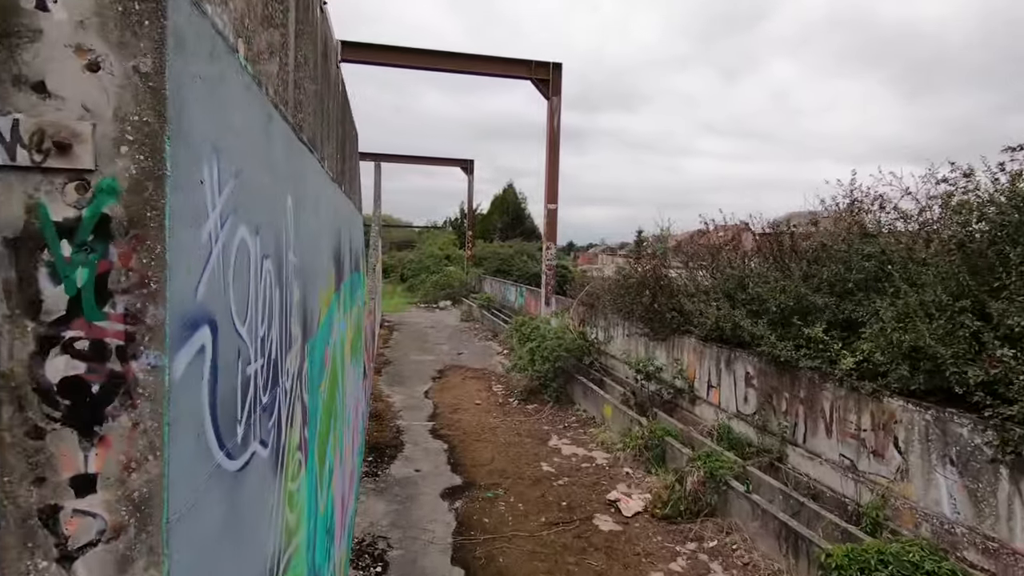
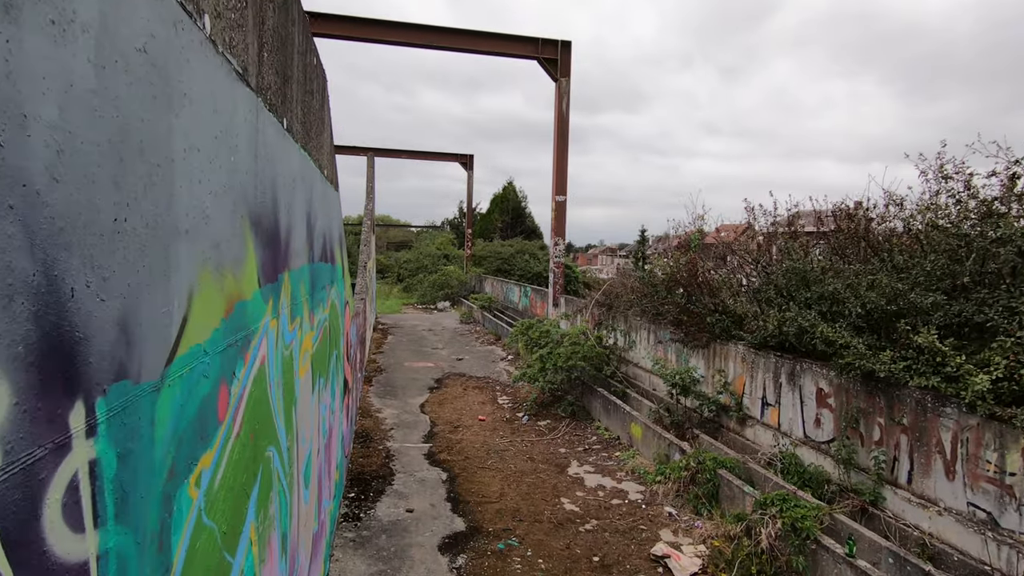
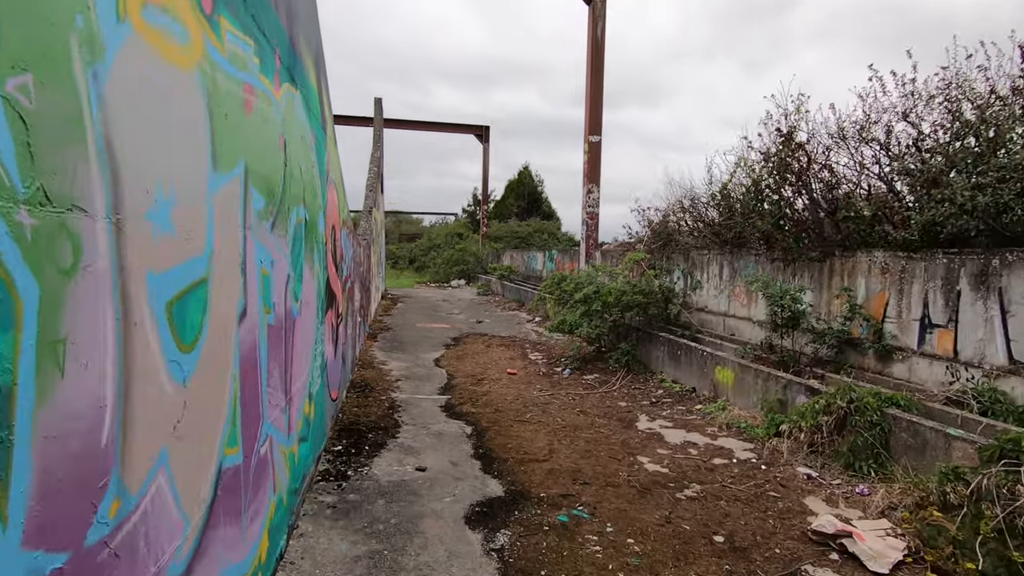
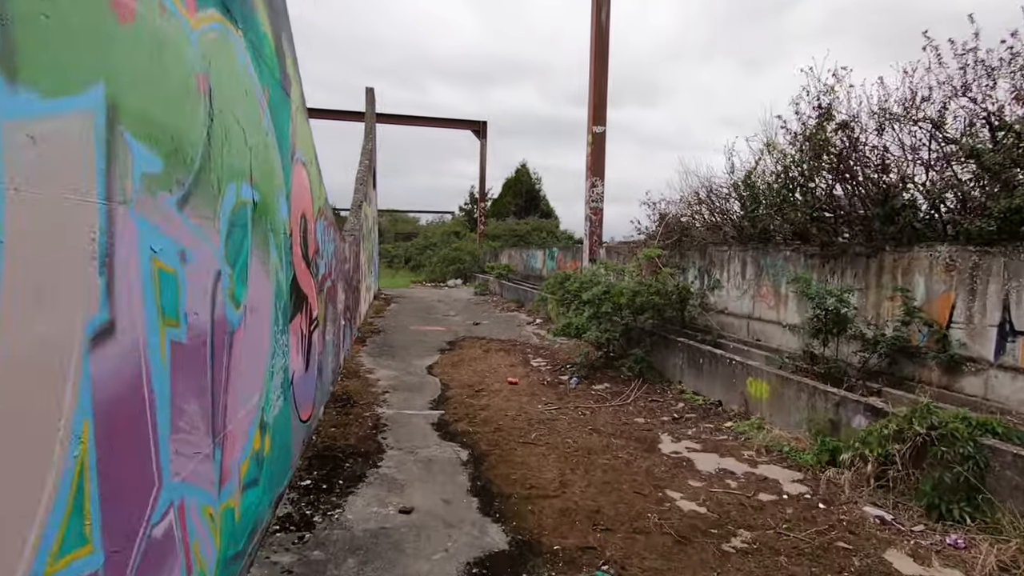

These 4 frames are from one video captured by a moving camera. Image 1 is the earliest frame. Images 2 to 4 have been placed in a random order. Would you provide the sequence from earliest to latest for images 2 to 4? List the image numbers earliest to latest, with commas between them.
2, 3, 4
